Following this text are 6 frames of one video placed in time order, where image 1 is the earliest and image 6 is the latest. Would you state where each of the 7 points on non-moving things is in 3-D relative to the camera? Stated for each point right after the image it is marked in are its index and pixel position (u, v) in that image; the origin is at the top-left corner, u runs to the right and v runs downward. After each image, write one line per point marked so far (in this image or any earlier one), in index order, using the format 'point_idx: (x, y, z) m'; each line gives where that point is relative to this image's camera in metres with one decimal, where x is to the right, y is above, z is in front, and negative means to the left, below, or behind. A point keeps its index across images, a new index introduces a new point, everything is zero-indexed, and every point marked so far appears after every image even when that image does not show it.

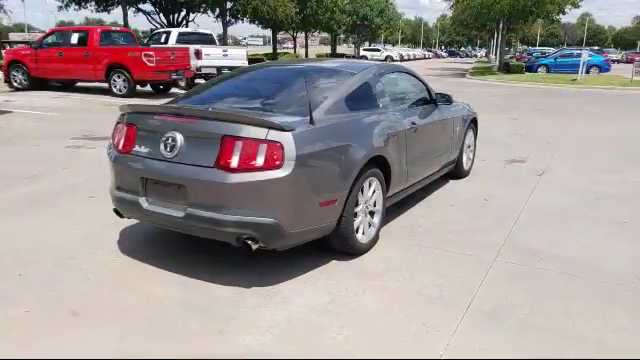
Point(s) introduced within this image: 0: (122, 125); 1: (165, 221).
0: (-1.7, +0.5, +4.3) m
1: (-1.2, -0.3, +3.8) m
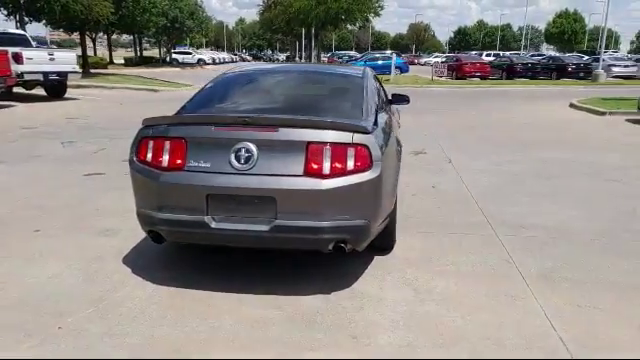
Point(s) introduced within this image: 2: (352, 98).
0: (-1.3, +0.3, +3.8) m
1: (-0.5, -0.4, +3.6) m
2: (+0.3, +0.8, +4.8) m
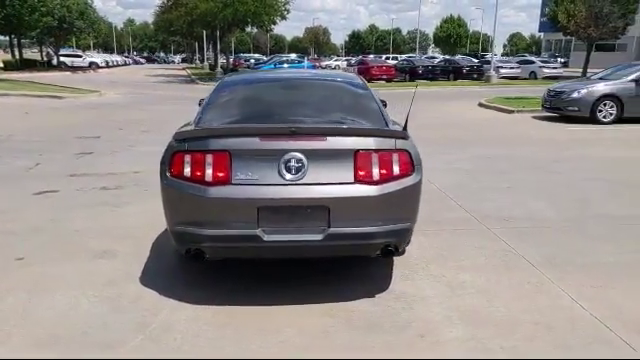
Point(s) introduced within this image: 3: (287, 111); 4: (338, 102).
0: (-0.9, +0.2, +3.6) m
1: (-0.2, -0.5, +3.6) m
2: (+0.4, +0.7, +4.9) m
3: (-0.4, +0.7, +4.8) m
4: (+0.1, +0.8, +5.0) m
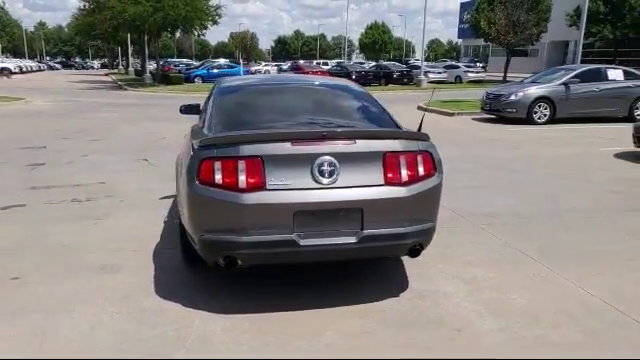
0: (-0.7, +0.1, +3.5) m
1: (+0.1, -0.5, +3.6) m
2: (+0.4, +0.7, +5.0) m
3: (-0.3, +0.6, +4.8) m
4: (+0.1, +0.8, +5.0) m
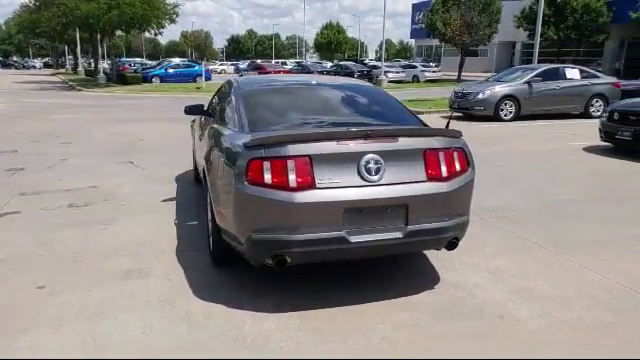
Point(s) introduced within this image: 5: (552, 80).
0: (-0.4, +0.1, +3.6) m
1: (+0.4, -0.5, +3.7) m
2: (+0.6, +0.7, +5.1) m
3: (-0.1, +0.6, +4.8) m
4: (+0.3, +0.8, +5.1) m
5: (+7.9, +3.4, +16.9) m
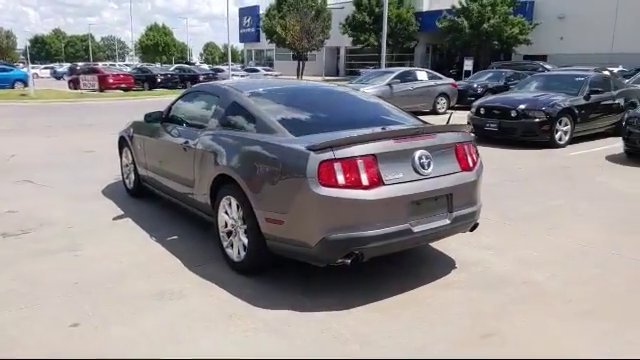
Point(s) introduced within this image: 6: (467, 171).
0: (+0.1, +0.1, +3.7) m
1: (+0.9, -0.4, +4.0) m
2: (+0.5, +0.8, +5.5) m
3: (-0.1, +0.6, +5.0) m
4: (+0.3, +0.8, +5.3) m
5: (+3.3, +3.8, +18.9) m
6: (+1.2, +0.1, +4.3) m
